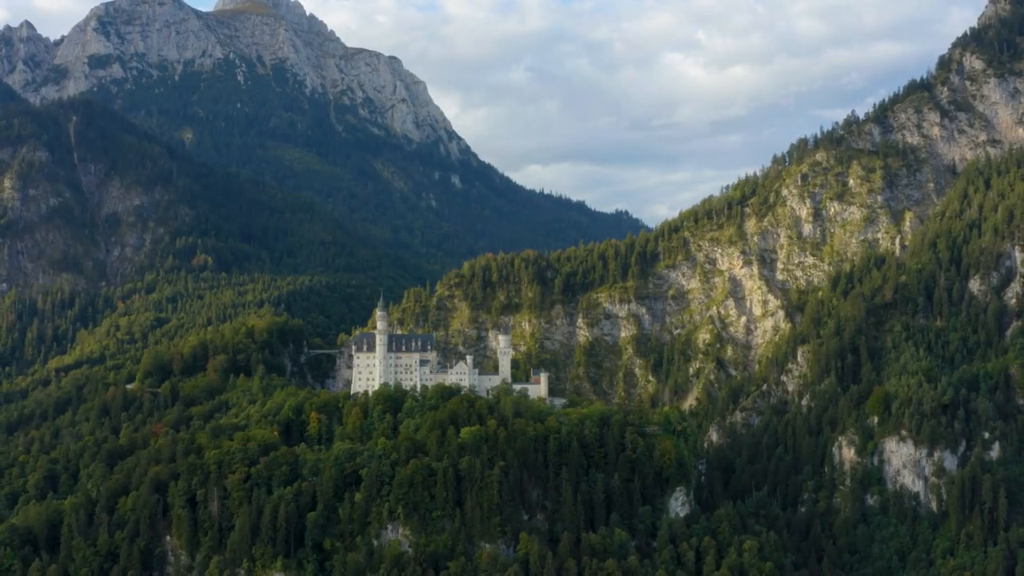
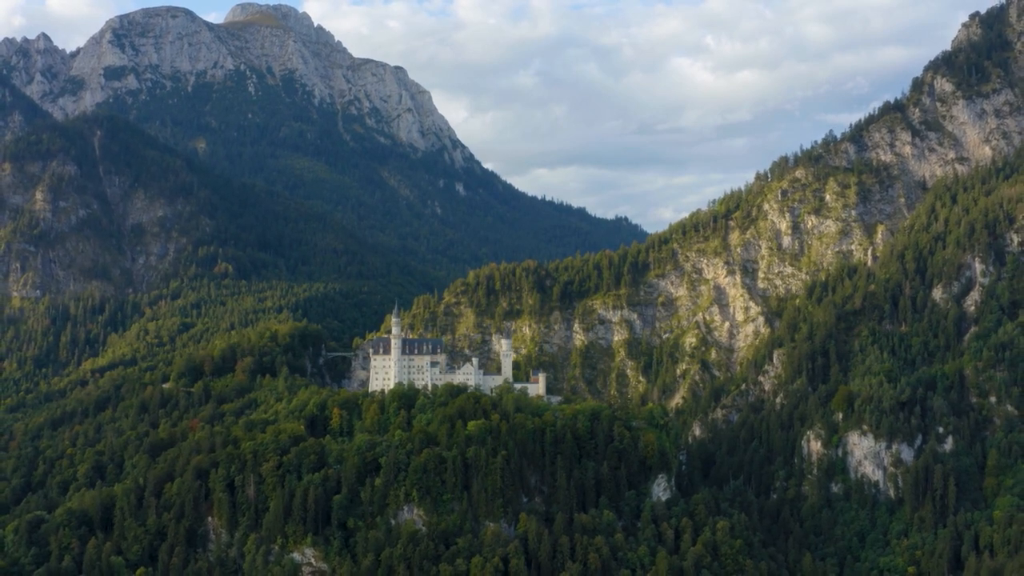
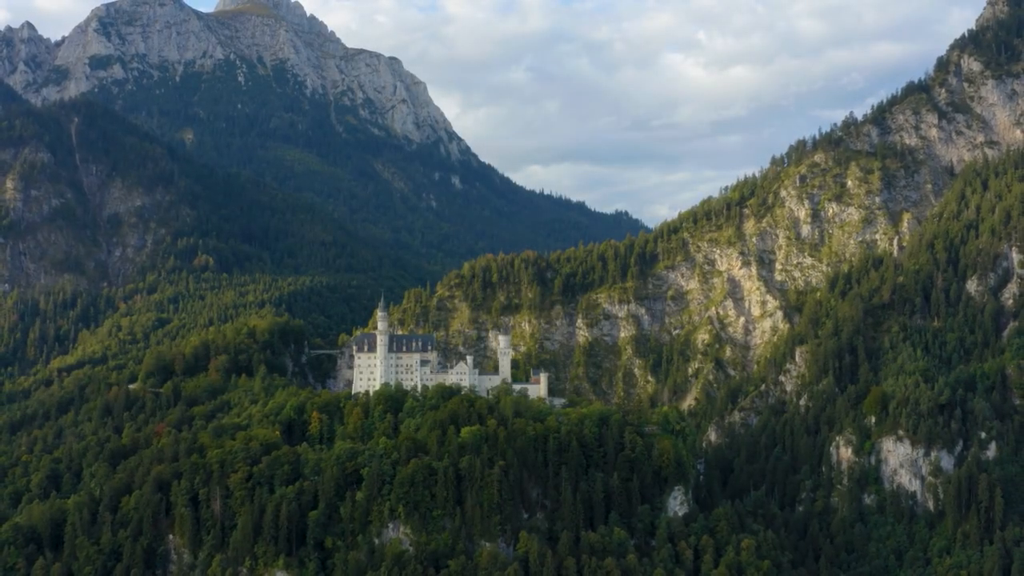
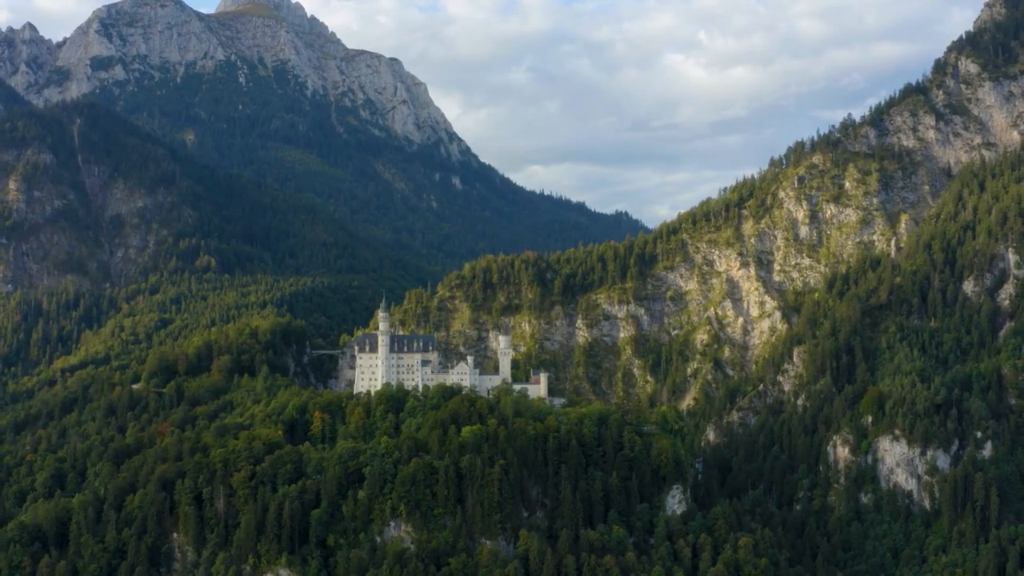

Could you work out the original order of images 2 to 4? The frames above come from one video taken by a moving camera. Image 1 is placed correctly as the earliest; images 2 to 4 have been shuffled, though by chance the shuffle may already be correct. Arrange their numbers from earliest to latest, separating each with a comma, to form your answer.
3, 4, 2
